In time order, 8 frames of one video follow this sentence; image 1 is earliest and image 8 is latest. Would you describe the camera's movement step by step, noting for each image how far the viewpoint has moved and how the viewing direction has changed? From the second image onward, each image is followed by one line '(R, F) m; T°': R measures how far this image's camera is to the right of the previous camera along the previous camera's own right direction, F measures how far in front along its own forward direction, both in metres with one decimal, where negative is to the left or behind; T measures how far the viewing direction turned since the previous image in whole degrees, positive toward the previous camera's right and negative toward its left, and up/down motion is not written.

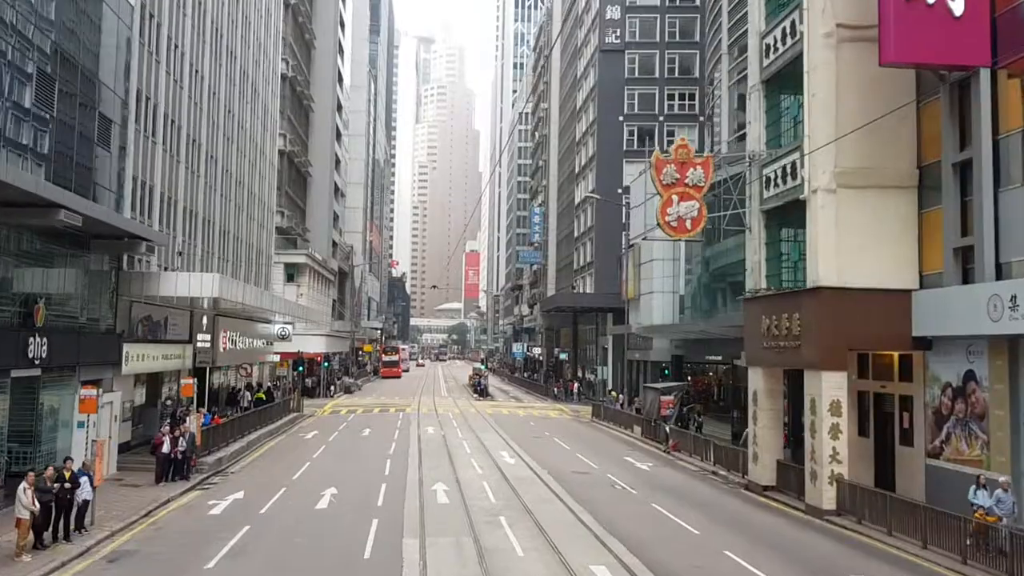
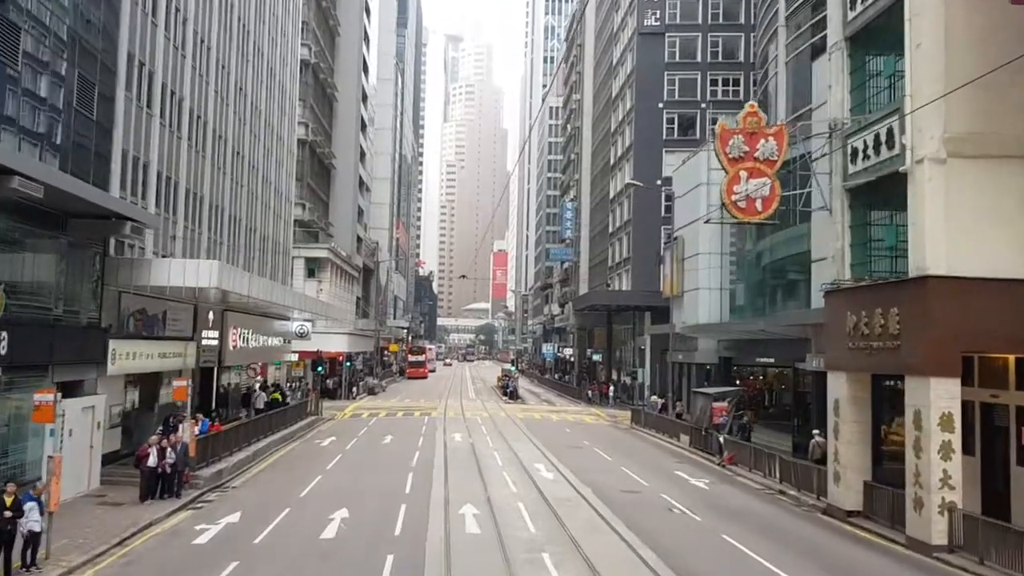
(-0.4, +4.0) m; -2°
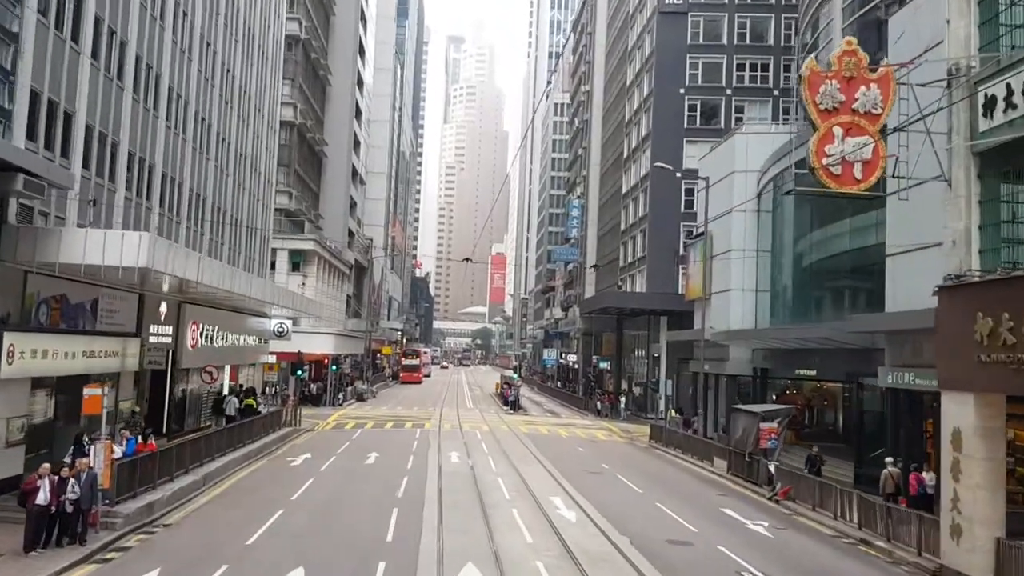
(-0.5, +6.1) m; 0°
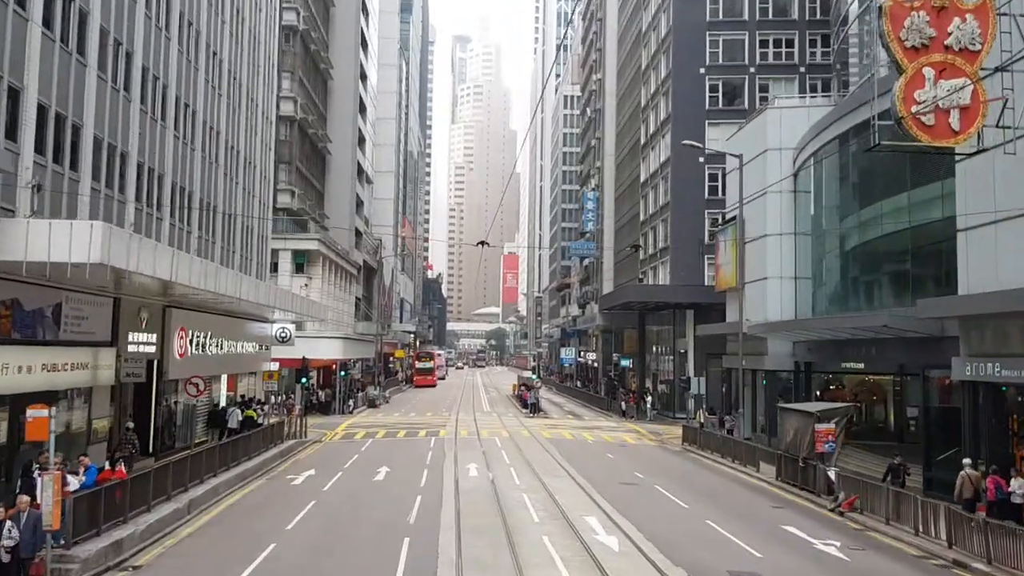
(-0.2, +3.4) m; -1°
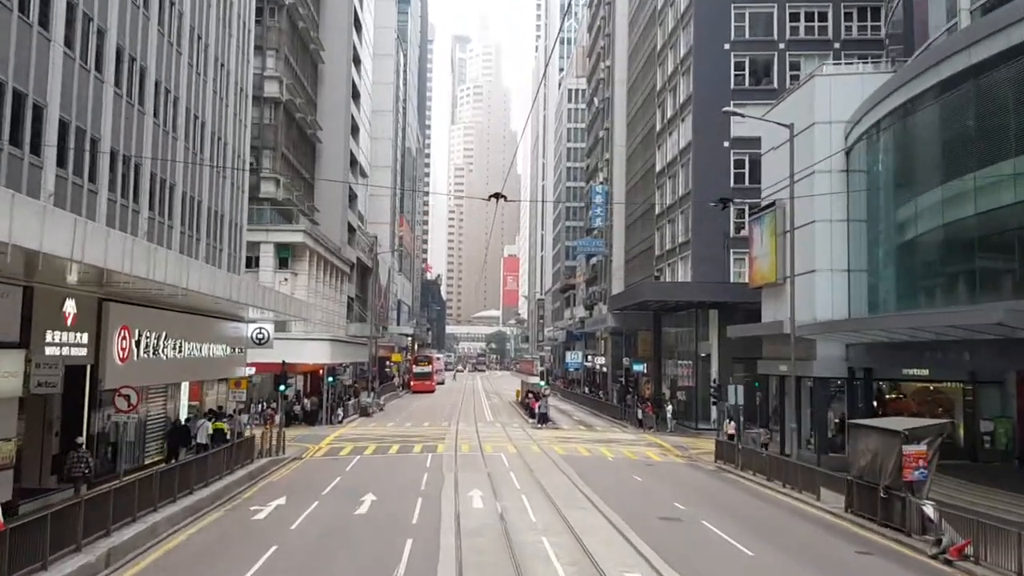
(-0.4, +5.5) m; 0°
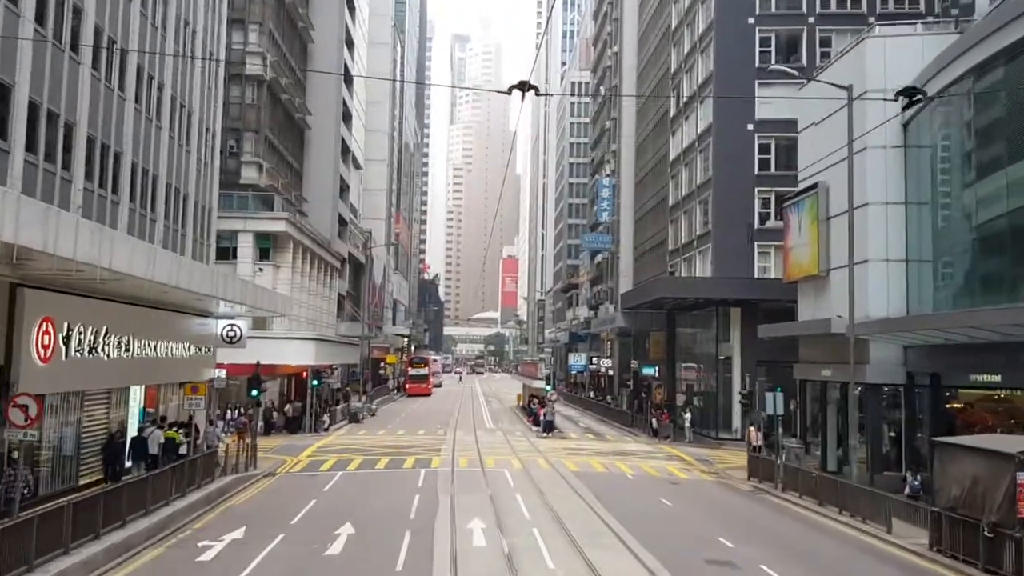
(-0.3, +4.8) m; 0°
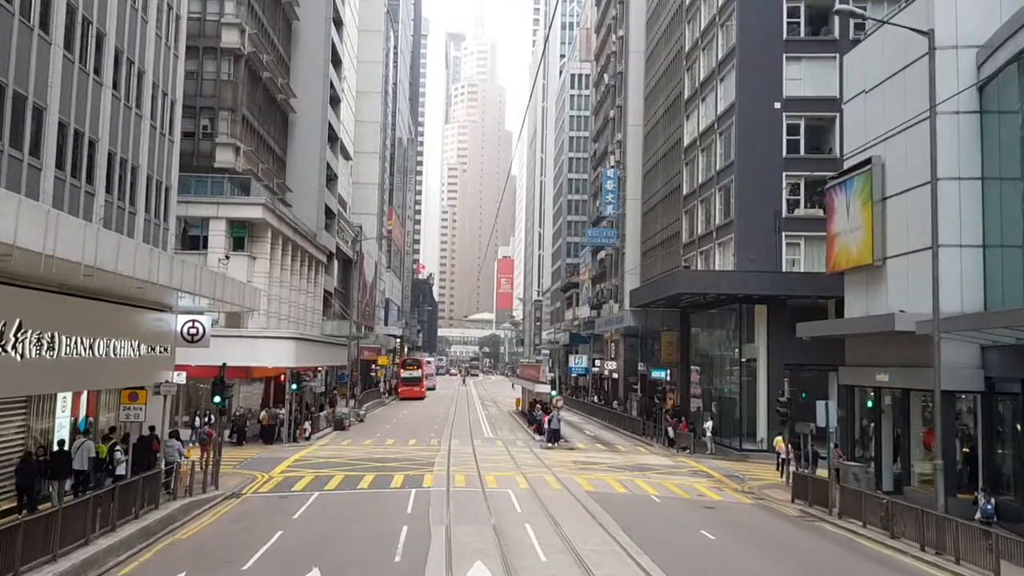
(-0.4, +4.8) m; 0°
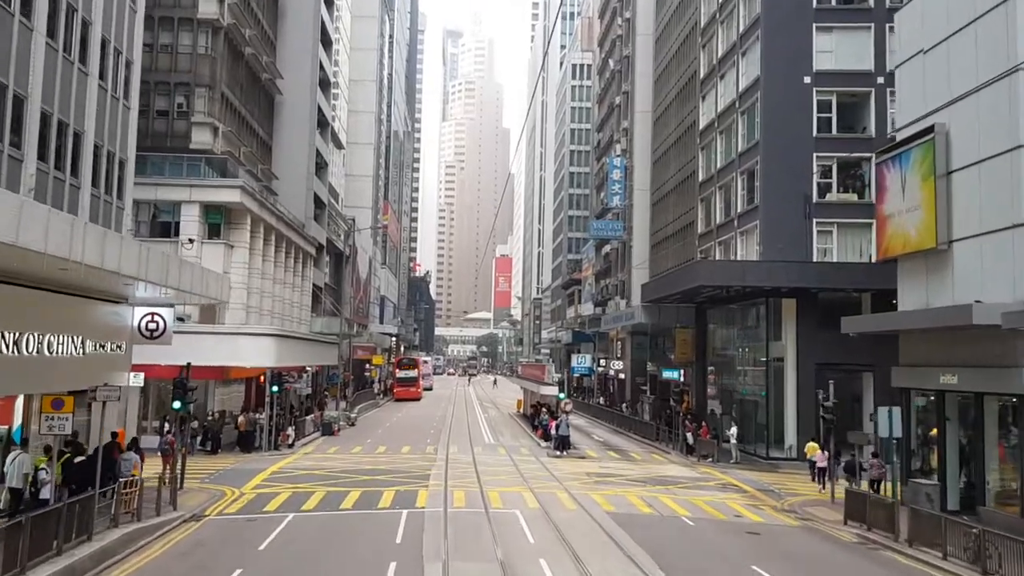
(-0.3, +4.0) m; 0°
